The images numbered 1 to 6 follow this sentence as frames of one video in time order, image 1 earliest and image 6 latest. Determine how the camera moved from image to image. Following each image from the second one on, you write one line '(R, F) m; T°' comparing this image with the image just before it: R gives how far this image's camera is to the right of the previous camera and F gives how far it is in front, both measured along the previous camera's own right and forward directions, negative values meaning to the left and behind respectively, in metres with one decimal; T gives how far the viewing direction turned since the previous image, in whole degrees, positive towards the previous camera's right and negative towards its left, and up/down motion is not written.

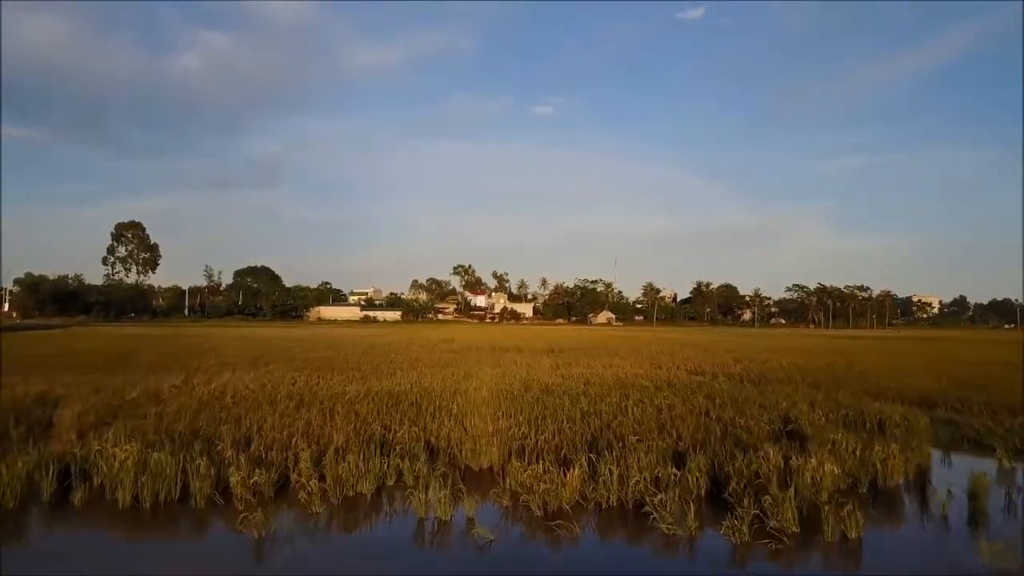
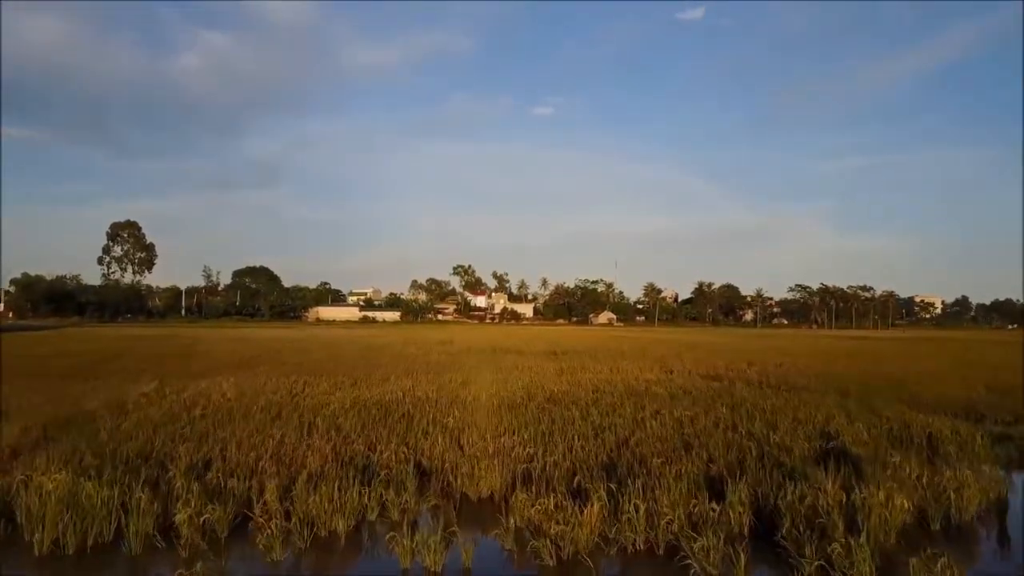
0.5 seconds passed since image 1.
(0.0, +0.3) m; 0°
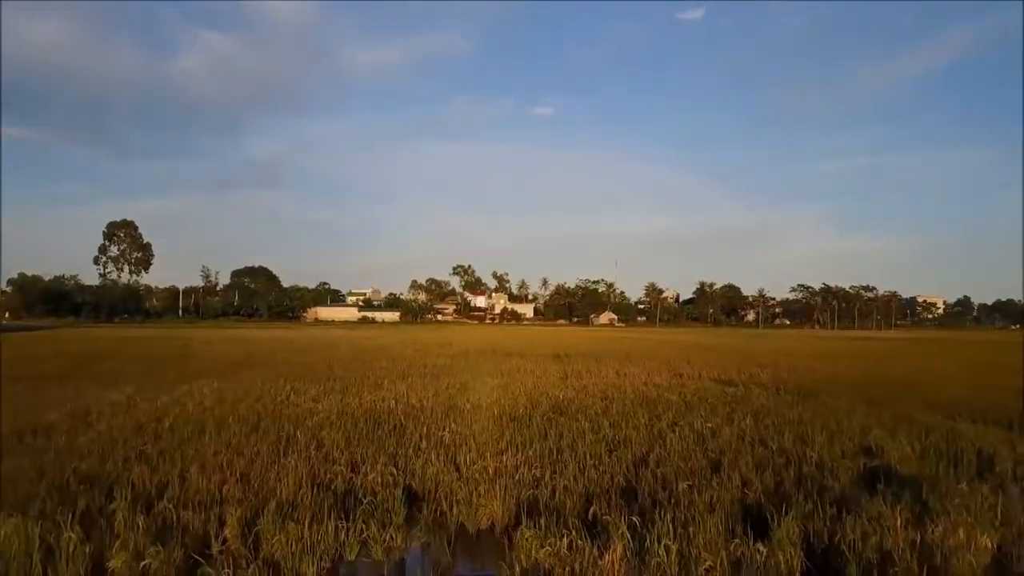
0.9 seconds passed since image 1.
(0.0, +0.2) m; 0°
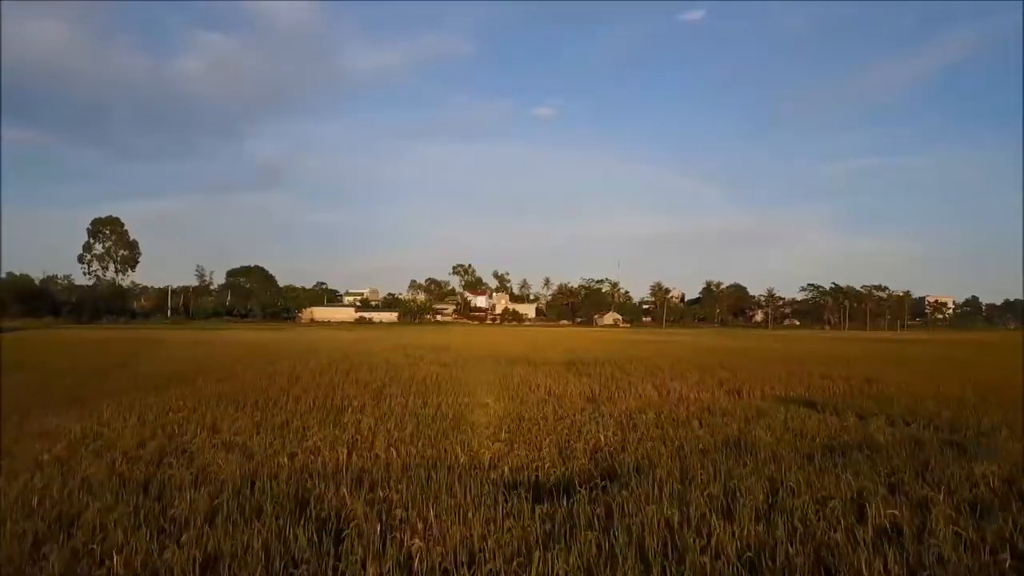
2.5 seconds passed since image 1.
(-0.1, +0.9) m; 0°
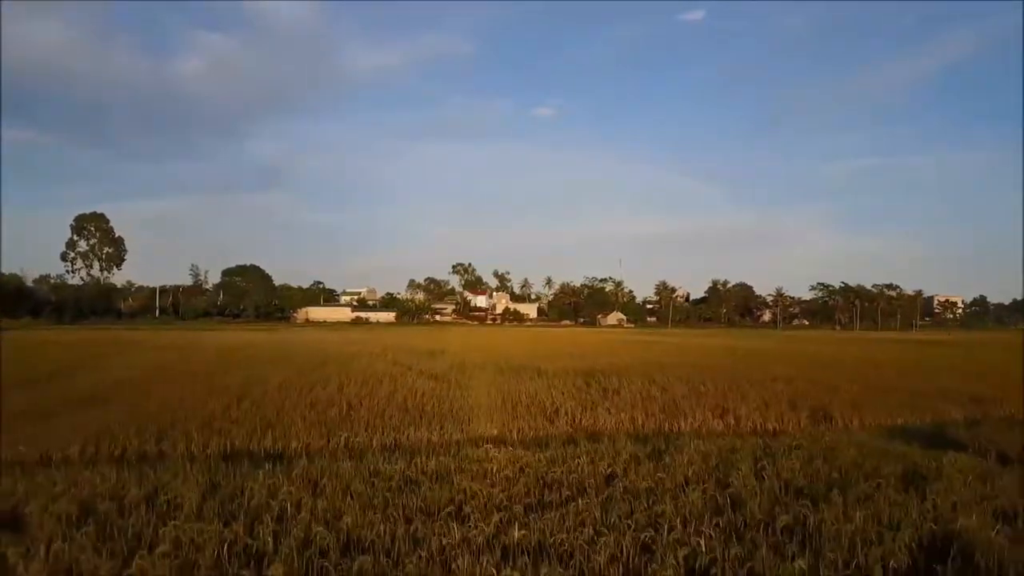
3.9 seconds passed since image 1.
(0.0, +0.9) m; 0°
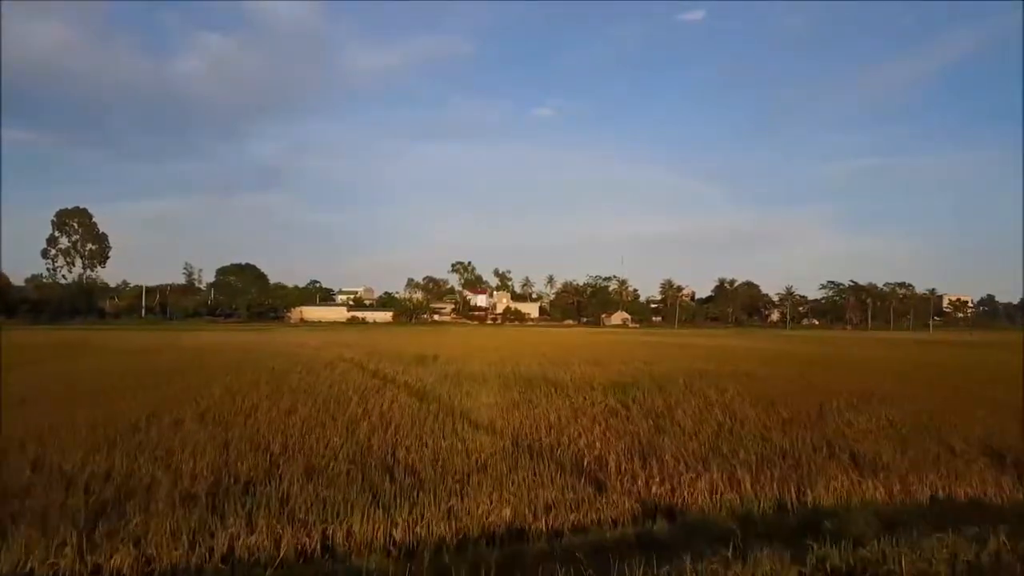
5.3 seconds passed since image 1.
(-0.1, +0.9) m; 0°
